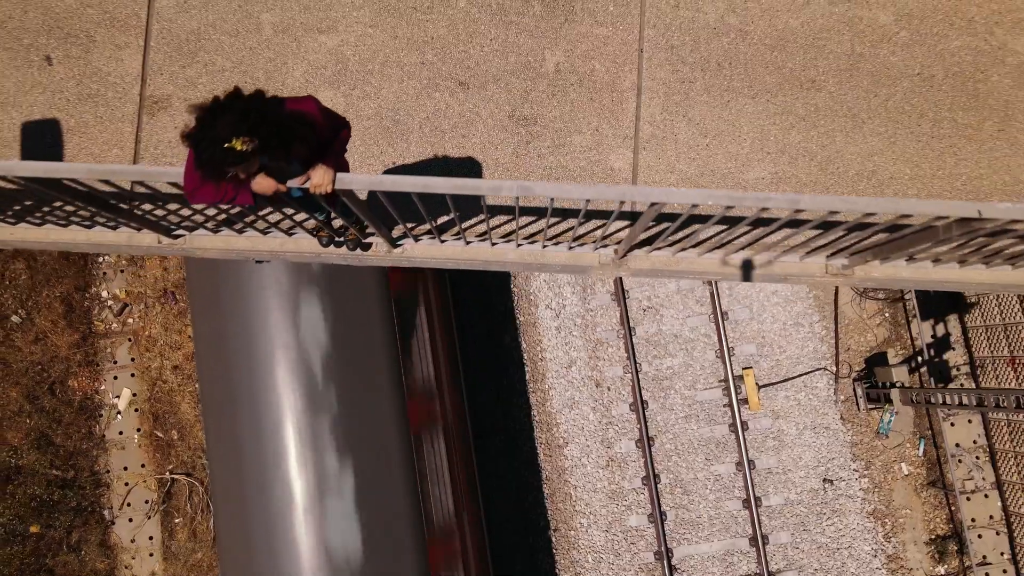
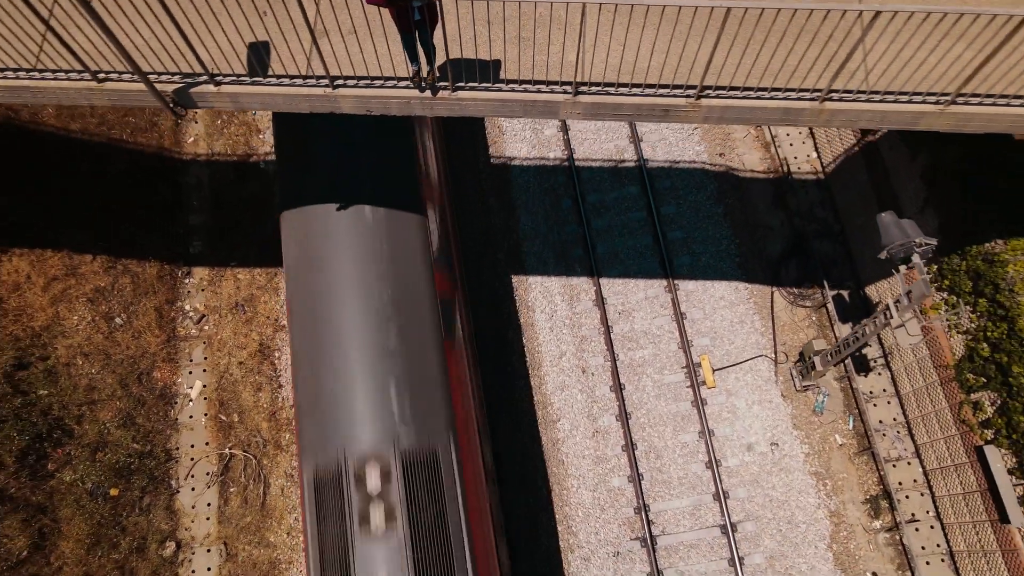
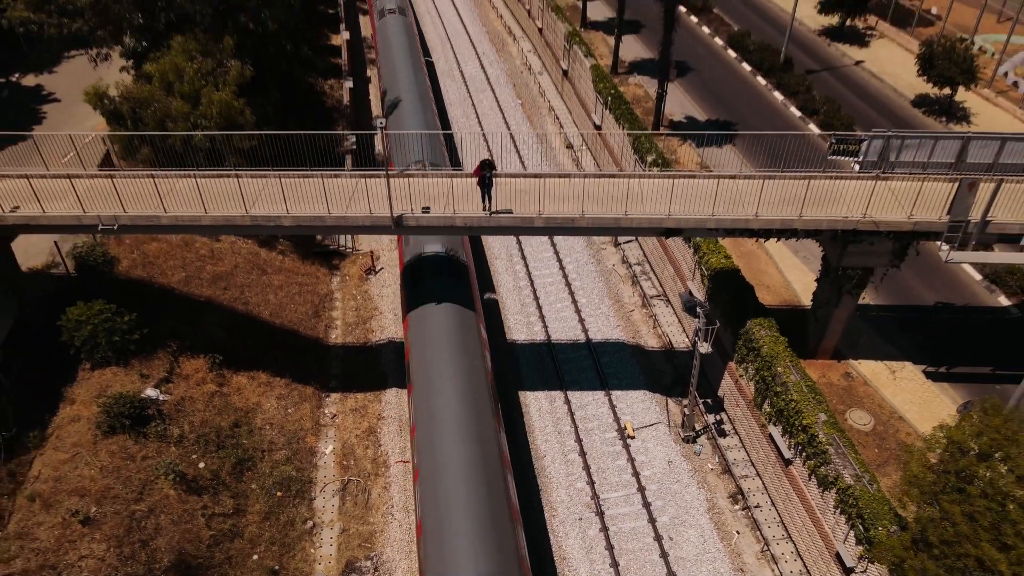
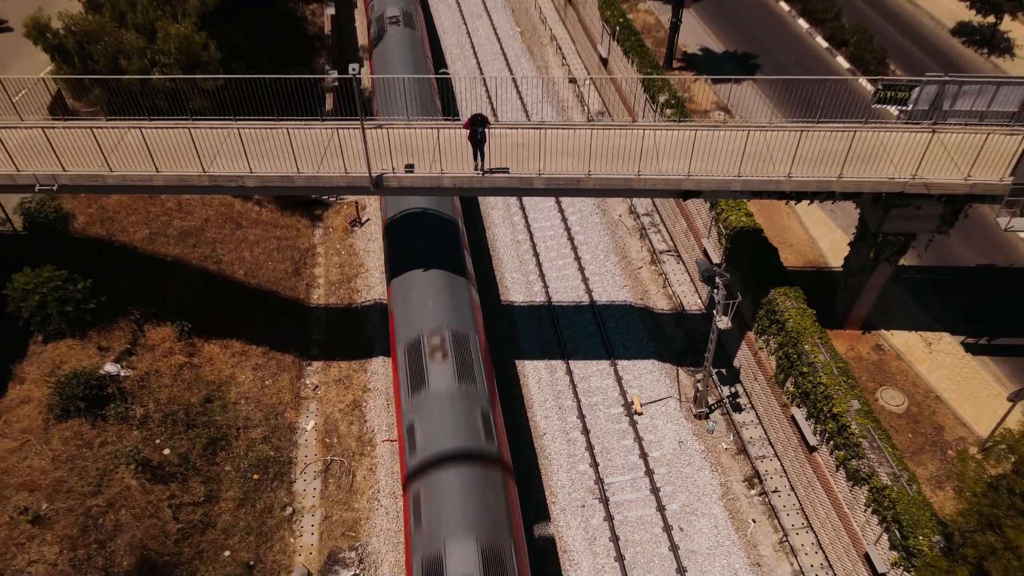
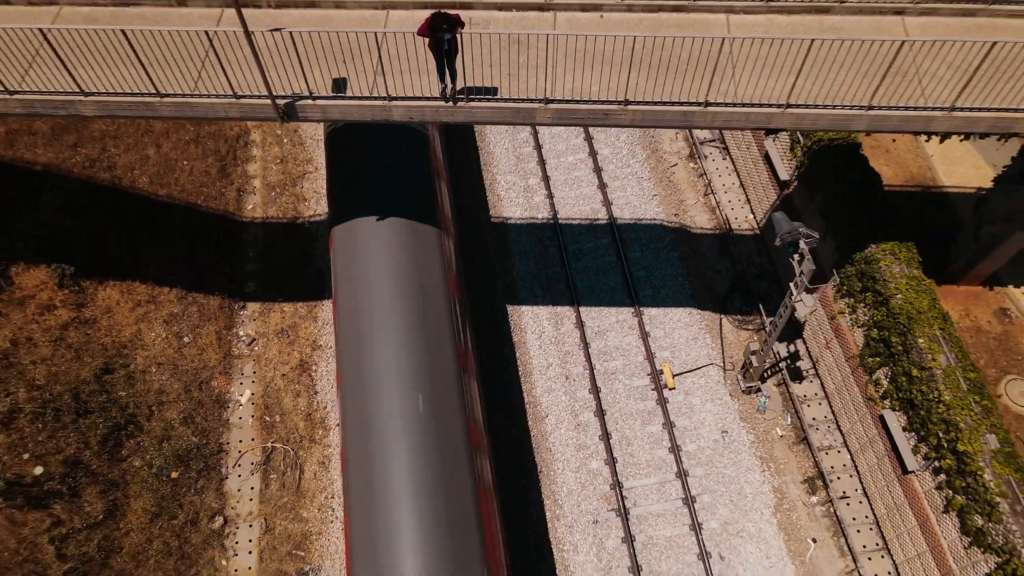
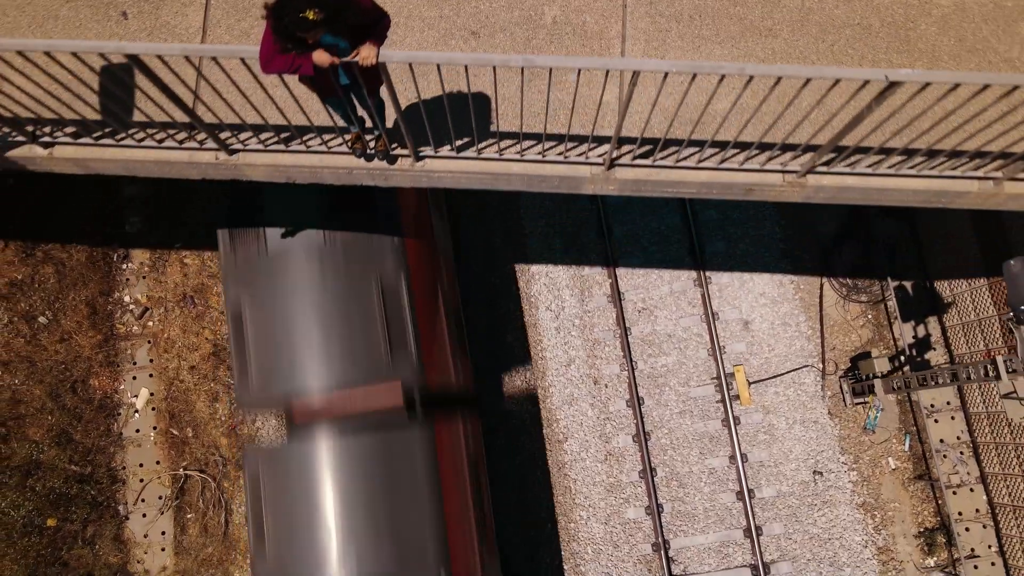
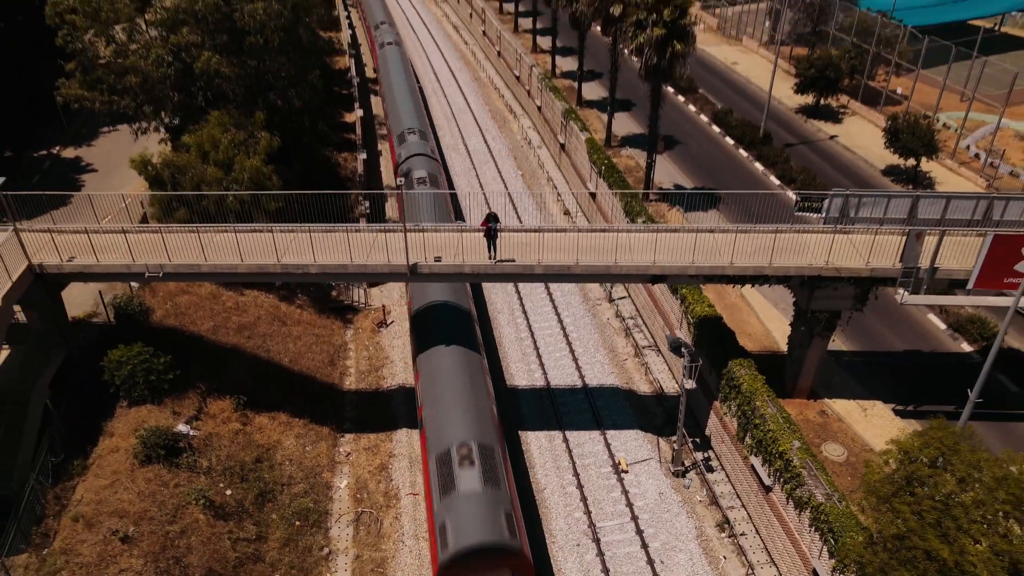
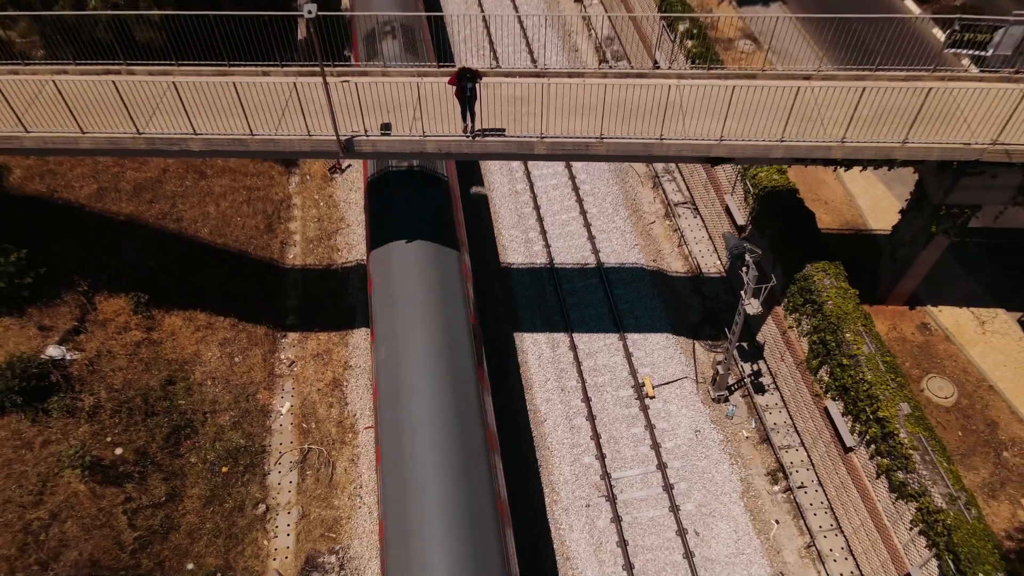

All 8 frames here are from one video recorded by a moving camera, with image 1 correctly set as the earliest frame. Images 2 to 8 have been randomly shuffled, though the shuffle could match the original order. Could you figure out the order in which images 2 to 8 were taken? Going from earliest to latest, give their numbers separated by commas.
6, 2, 5, 8, 4, 3, 7
